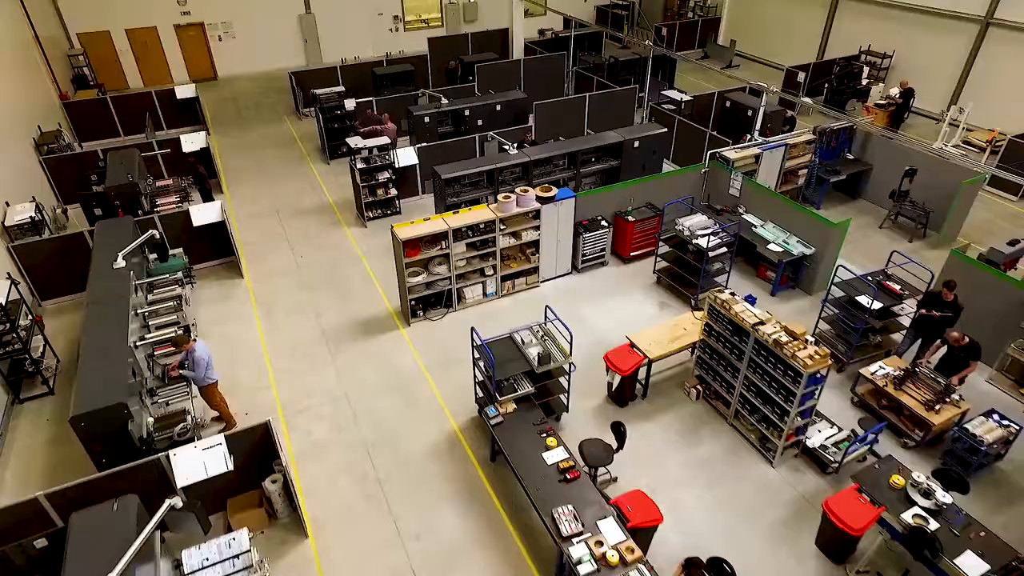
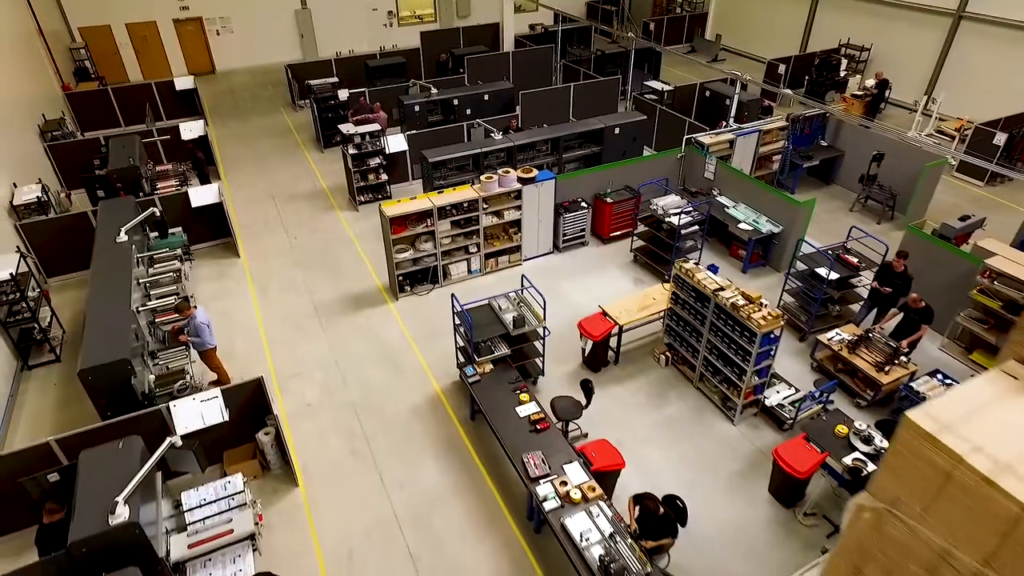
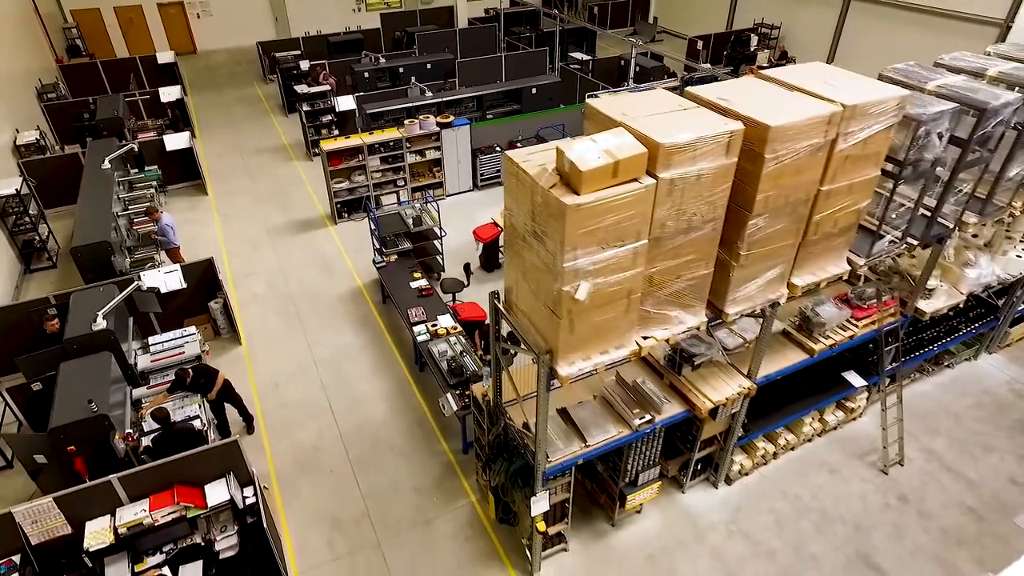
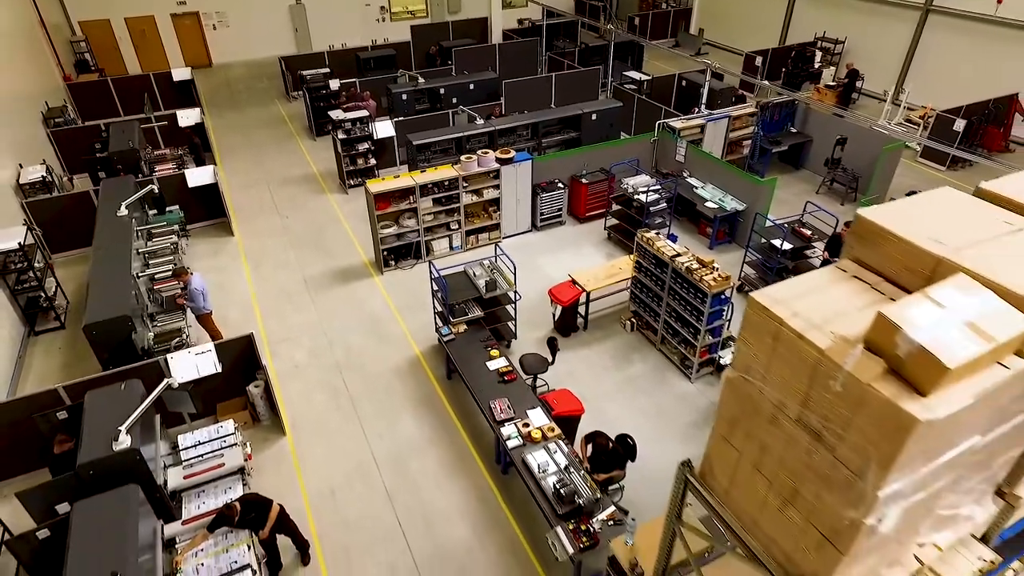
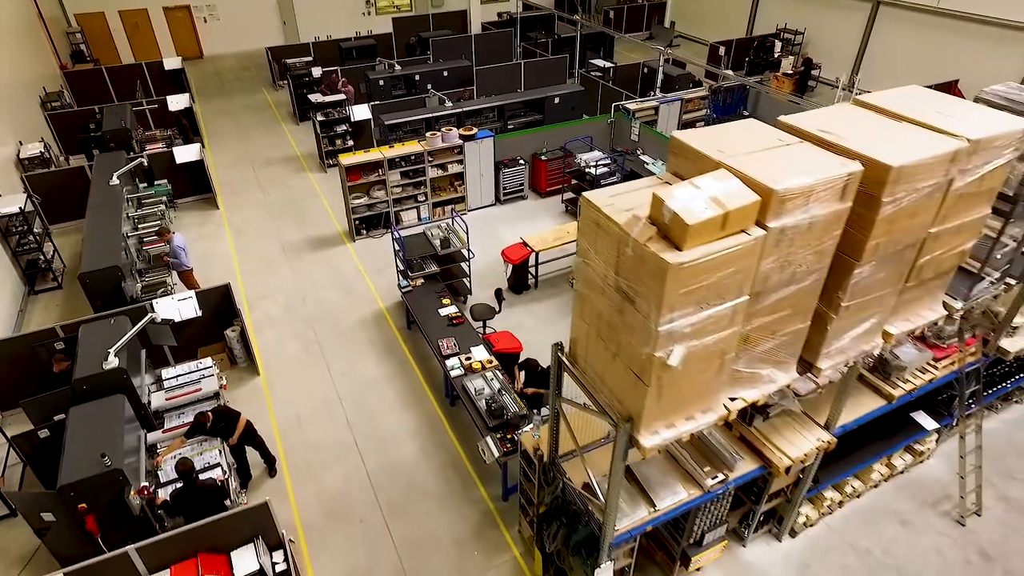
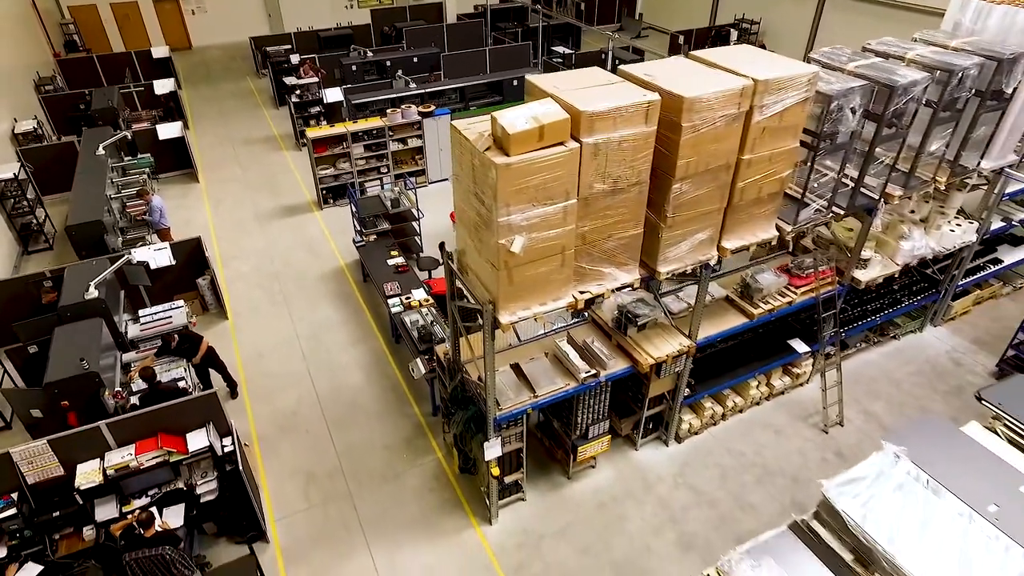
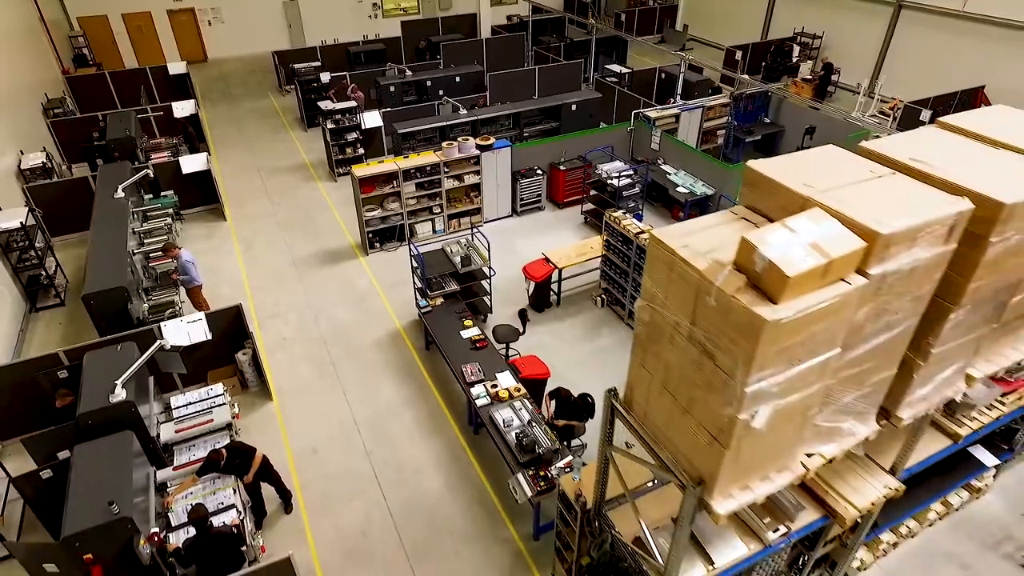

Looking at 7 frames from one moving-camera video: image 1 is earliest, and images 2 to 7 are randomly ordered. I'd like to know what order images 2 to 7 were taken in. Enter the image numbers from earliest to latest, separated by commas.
2, 4, 7, 5, 3, 6
